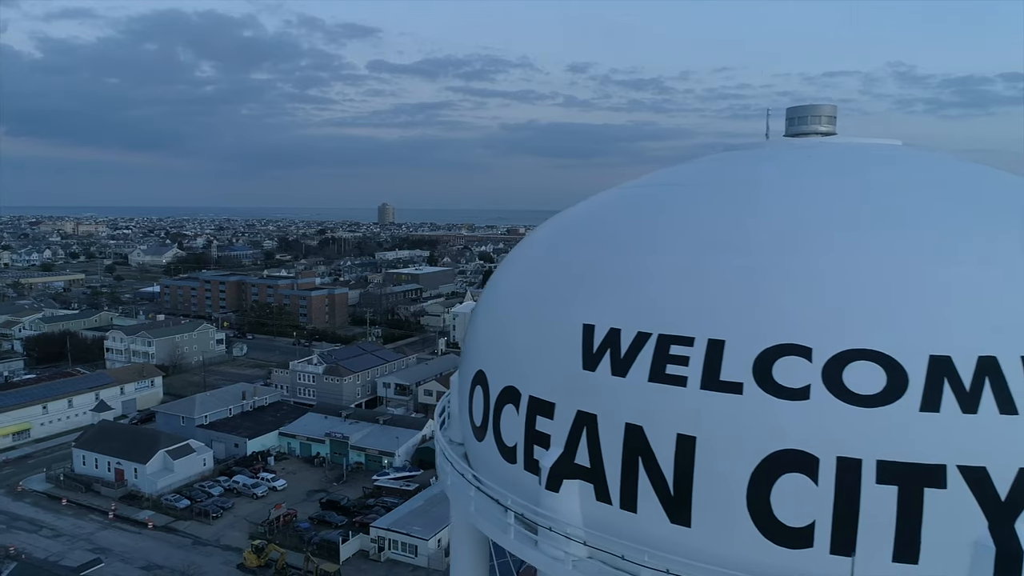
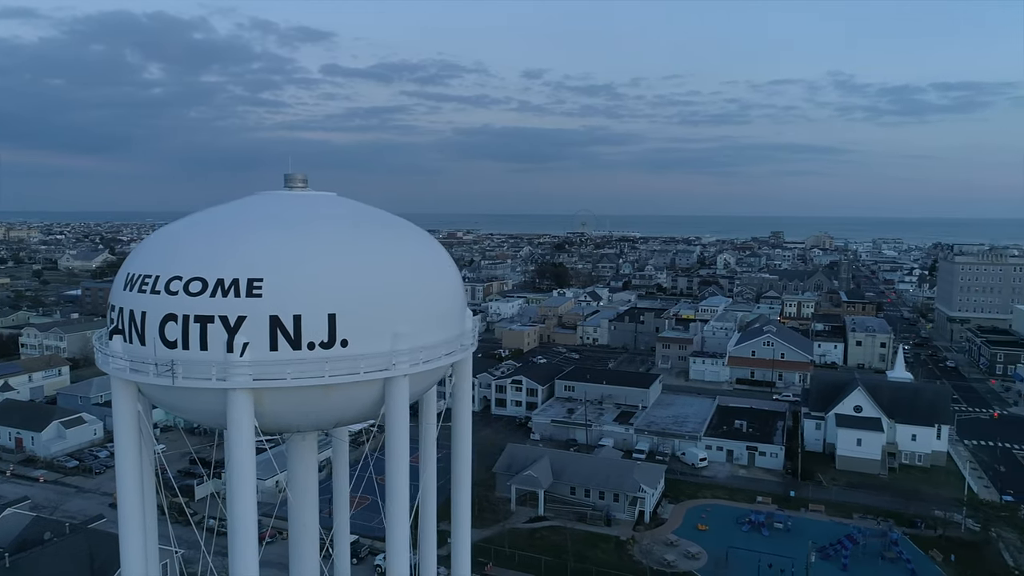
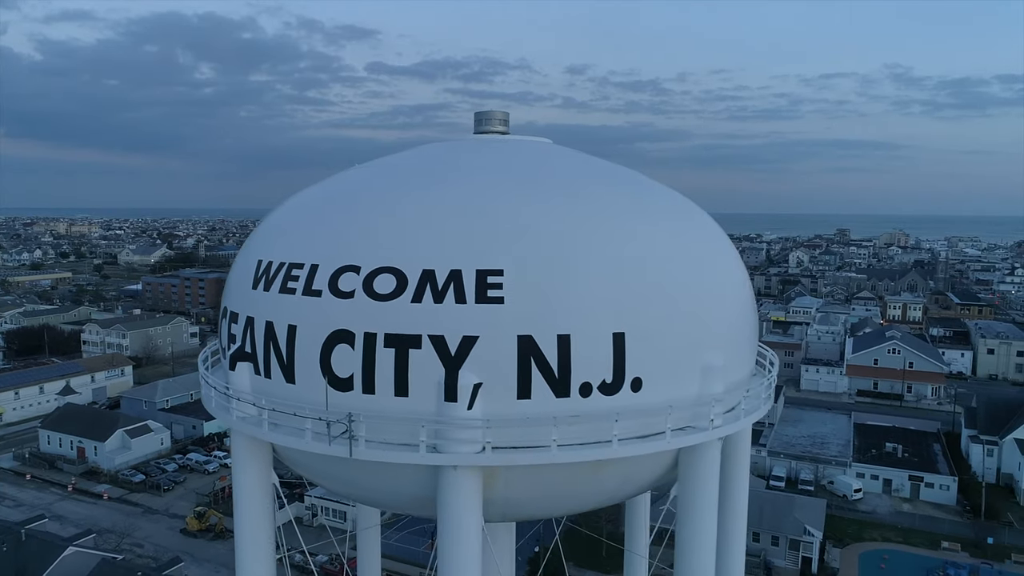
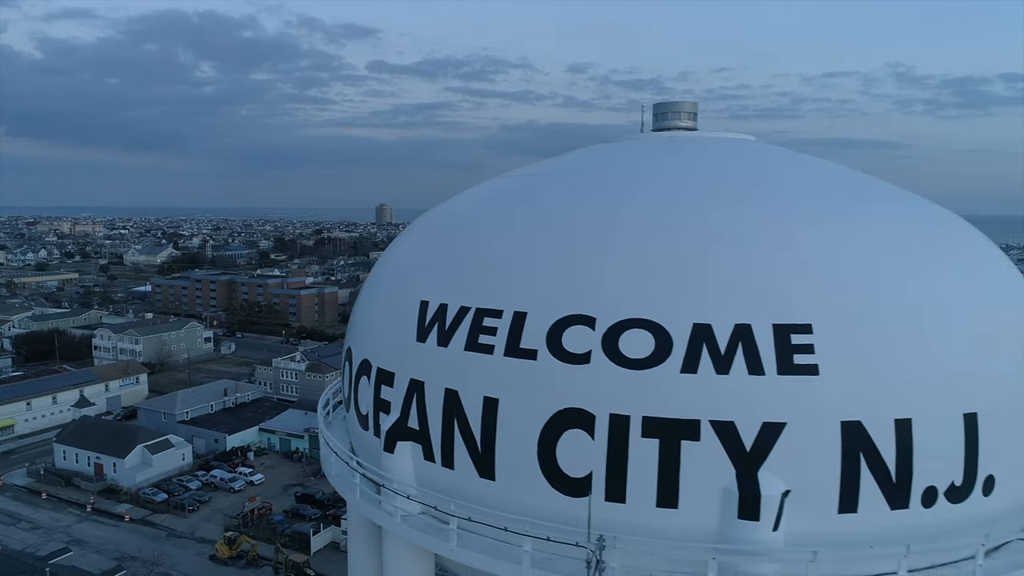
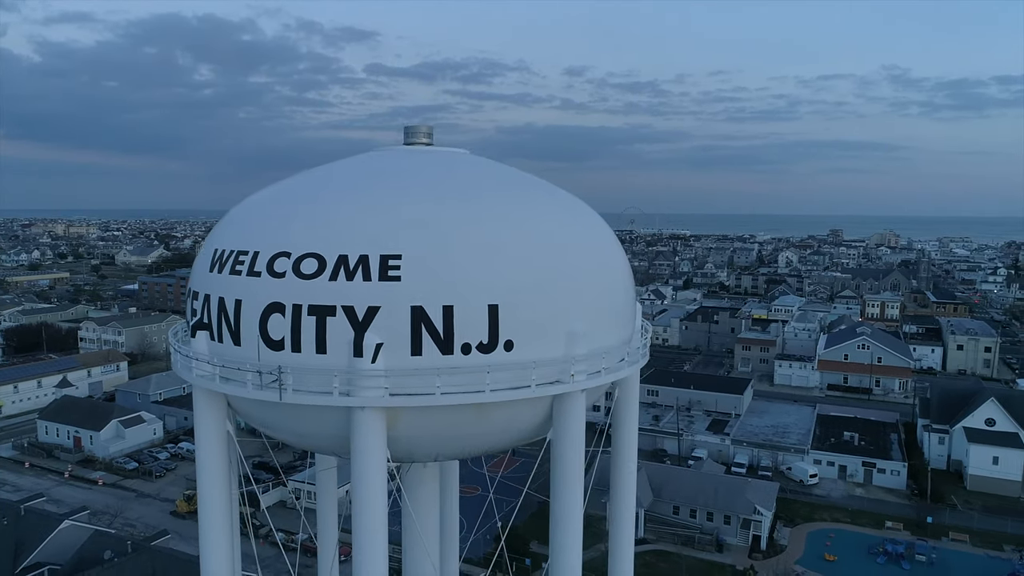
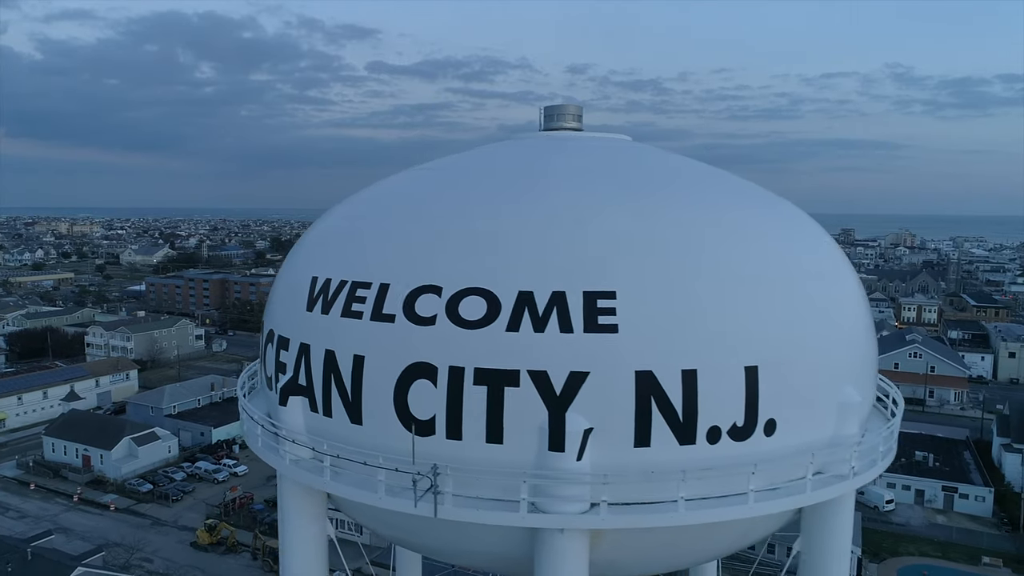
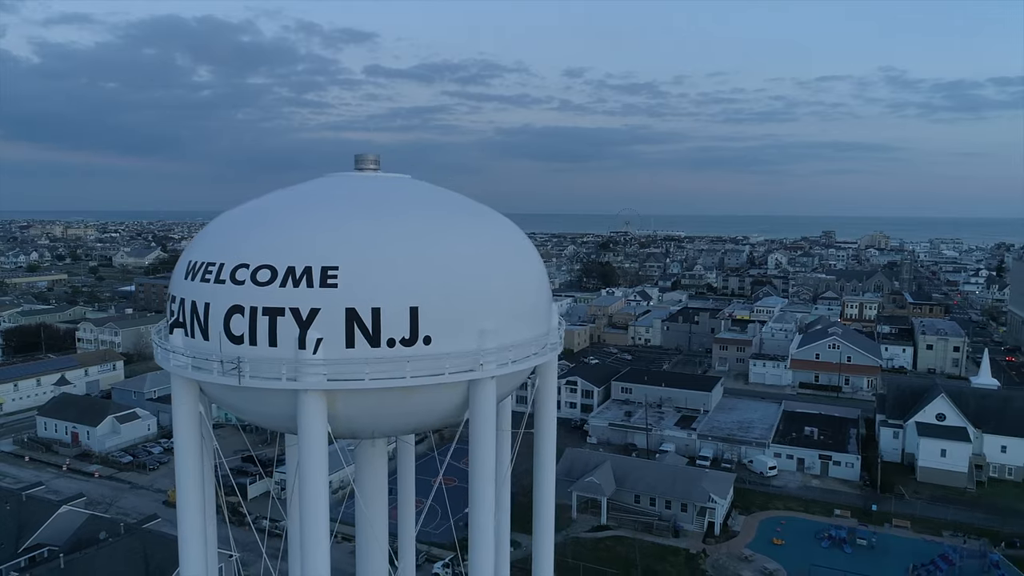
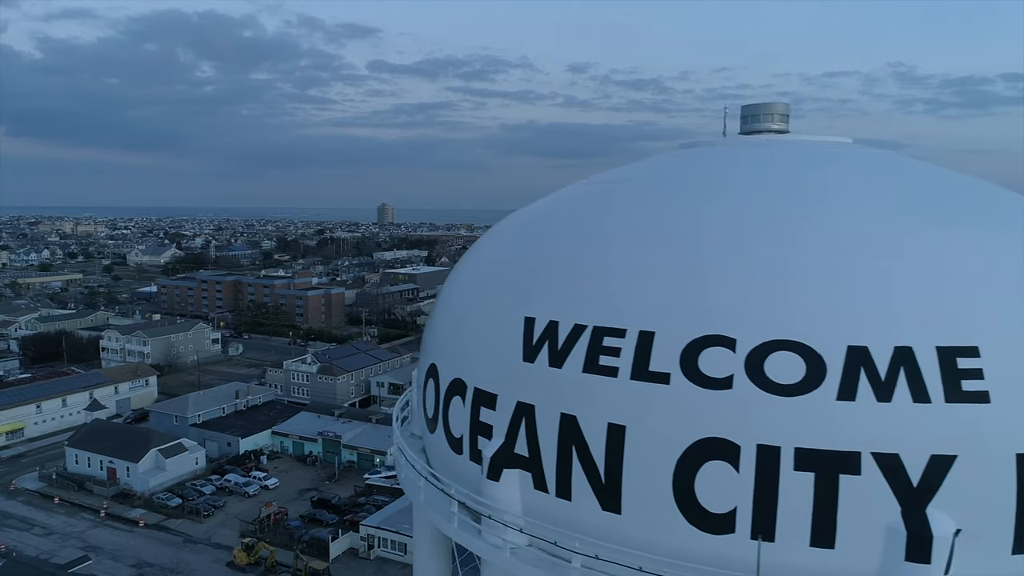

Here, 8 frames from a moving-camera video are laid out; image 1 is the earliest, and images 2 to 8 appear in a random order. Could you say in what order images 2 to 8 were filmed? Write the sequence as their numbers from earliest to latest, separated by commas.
8, 4, 6, 3, 5, 7, 2
